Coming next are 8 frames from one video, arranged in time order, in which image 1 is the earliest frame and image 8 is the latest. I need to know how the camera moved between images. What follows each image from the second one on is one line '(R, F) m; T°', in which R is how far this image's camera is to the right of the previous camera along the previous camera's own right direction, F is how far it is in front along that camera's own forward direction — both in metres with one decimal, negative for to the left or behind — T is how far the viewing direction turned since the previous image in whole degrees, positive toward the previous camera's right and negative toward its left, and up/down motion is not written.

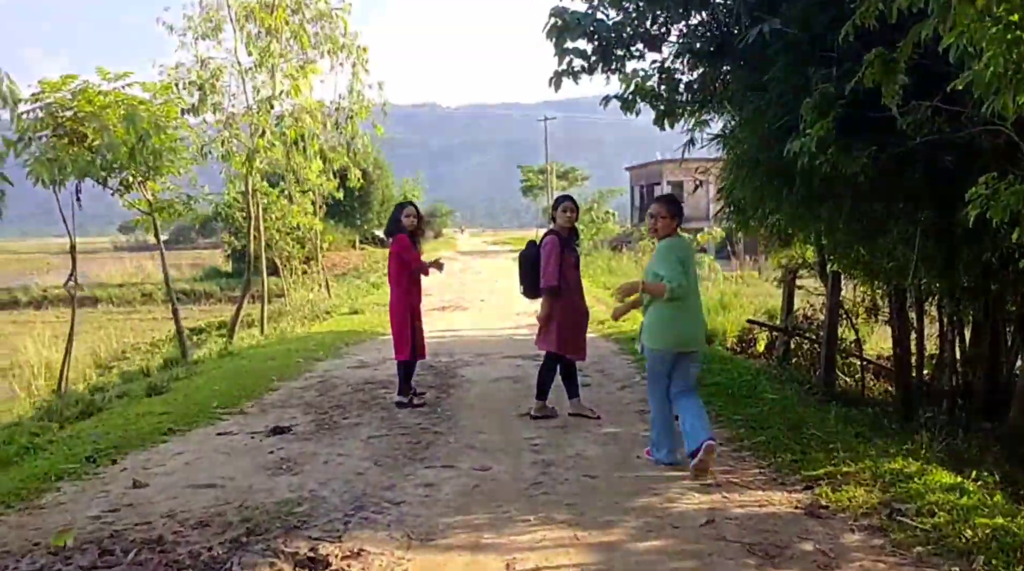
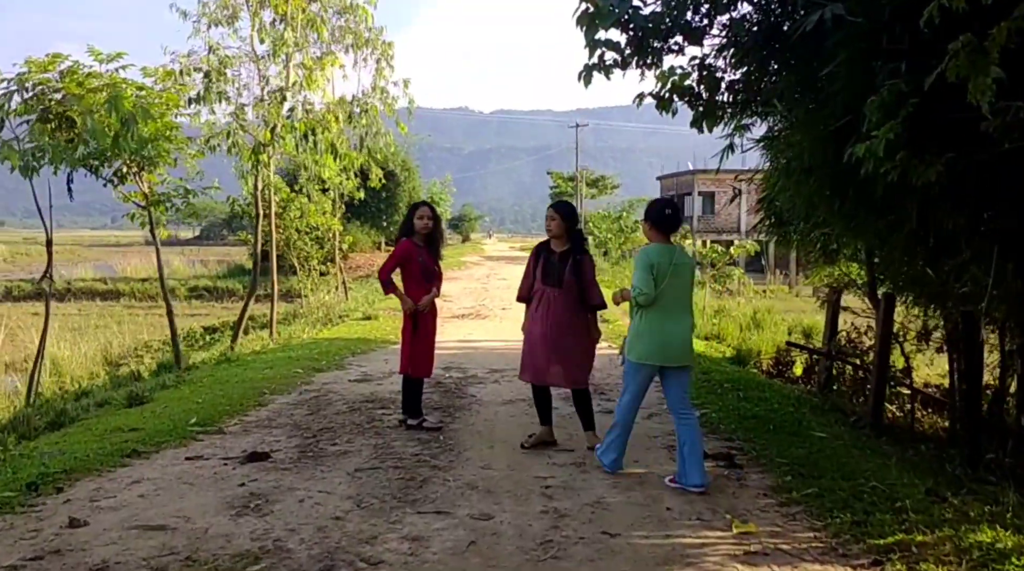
(+0.1, +0.9) m; -2°
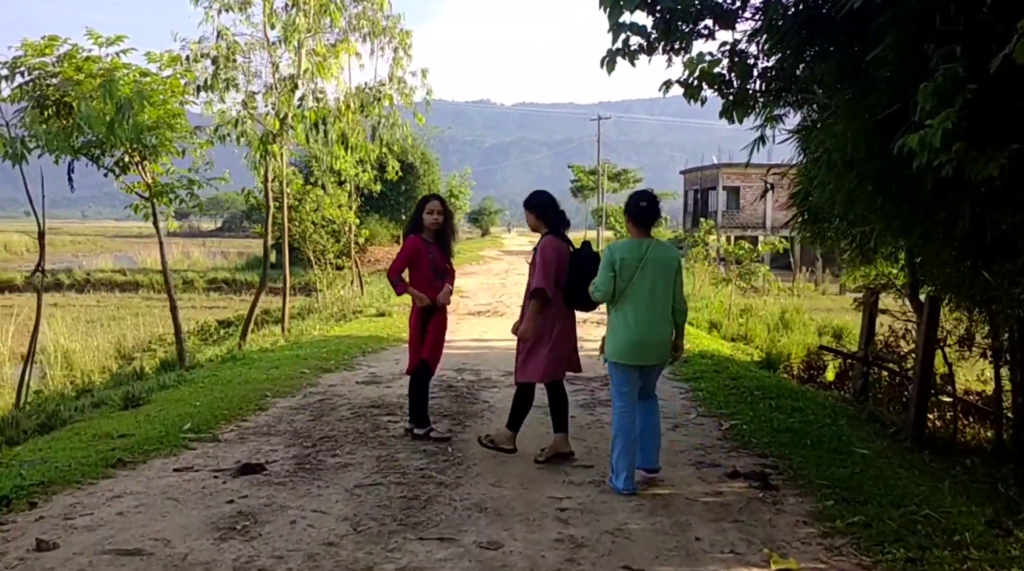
(0.0, +0.5) m; -1°
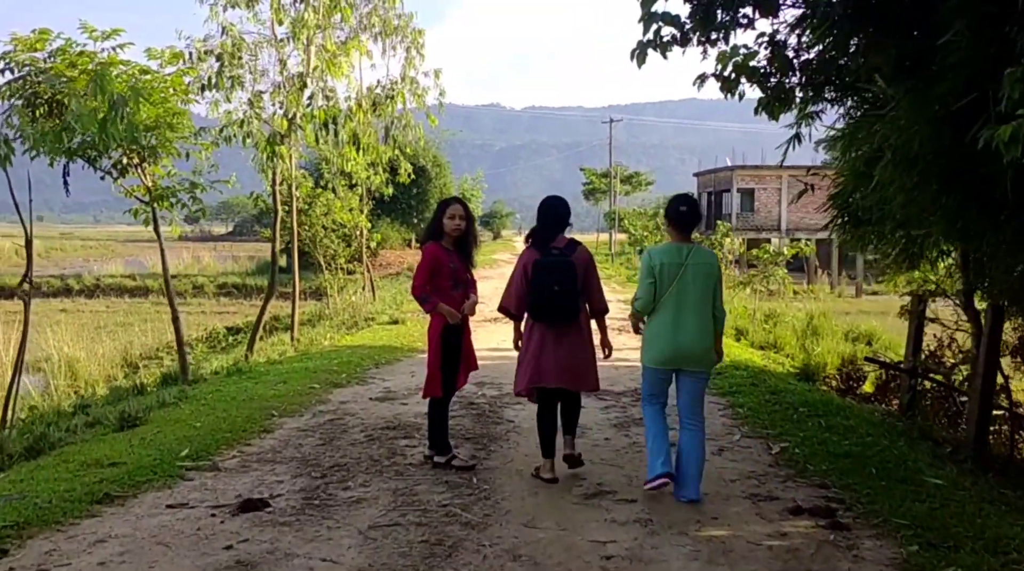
(-0.1, +0.6) m; -1°
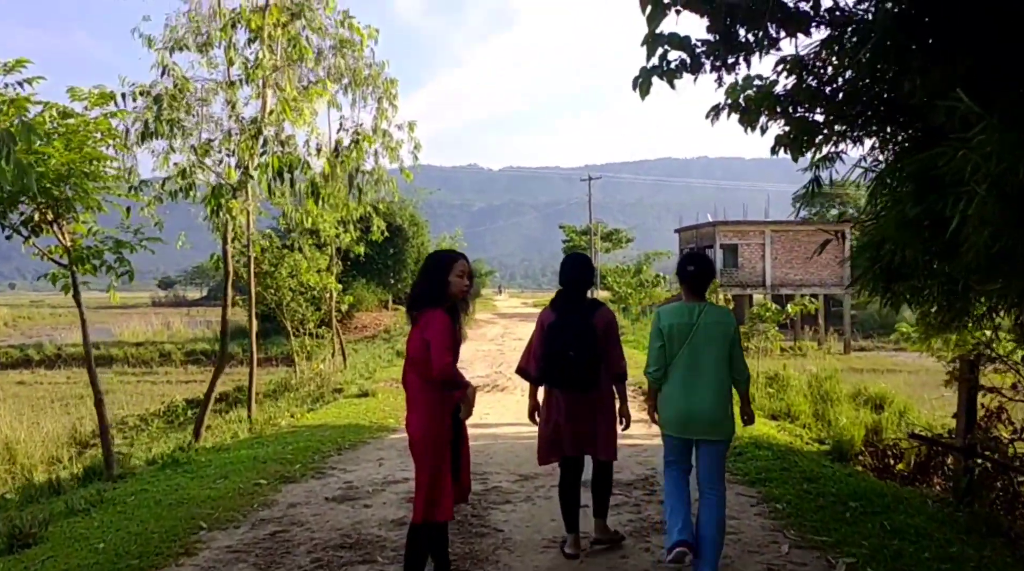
(0.0, +1.4) m; +1°
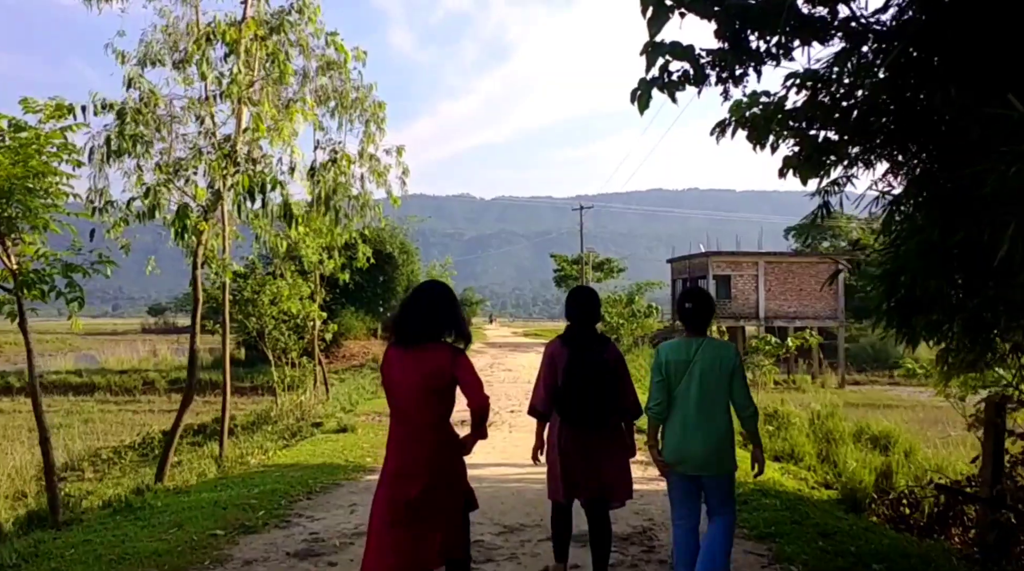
(0.0, +0.7) m; 0°
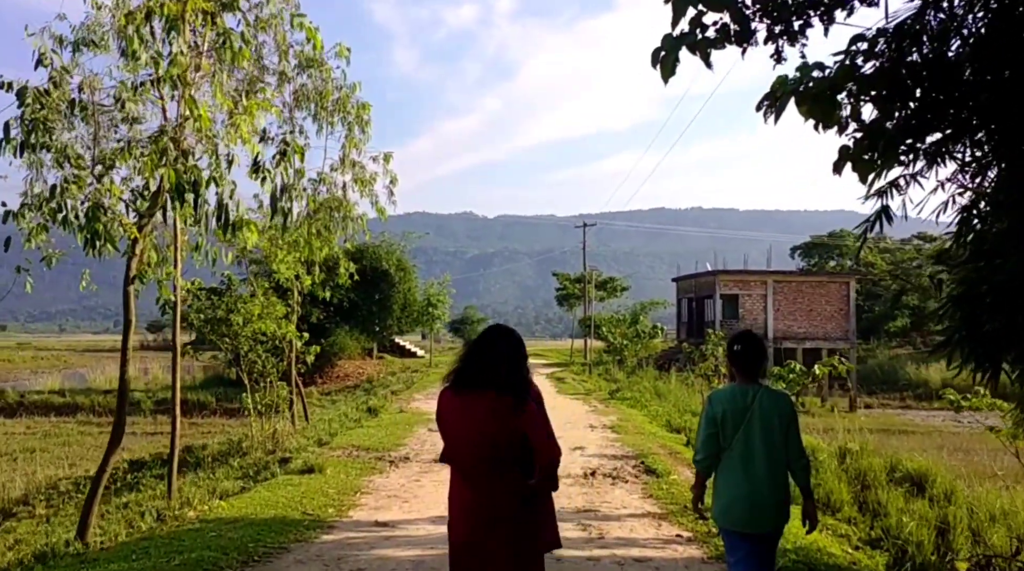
(+0.1, +1.6) m; 0°
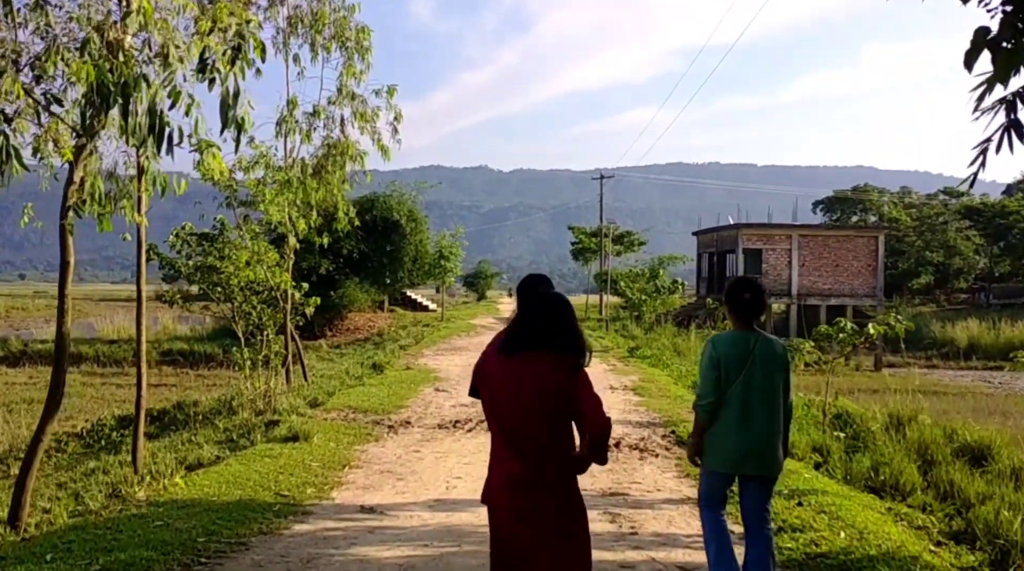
(0.0, +1.5) m; -1°
